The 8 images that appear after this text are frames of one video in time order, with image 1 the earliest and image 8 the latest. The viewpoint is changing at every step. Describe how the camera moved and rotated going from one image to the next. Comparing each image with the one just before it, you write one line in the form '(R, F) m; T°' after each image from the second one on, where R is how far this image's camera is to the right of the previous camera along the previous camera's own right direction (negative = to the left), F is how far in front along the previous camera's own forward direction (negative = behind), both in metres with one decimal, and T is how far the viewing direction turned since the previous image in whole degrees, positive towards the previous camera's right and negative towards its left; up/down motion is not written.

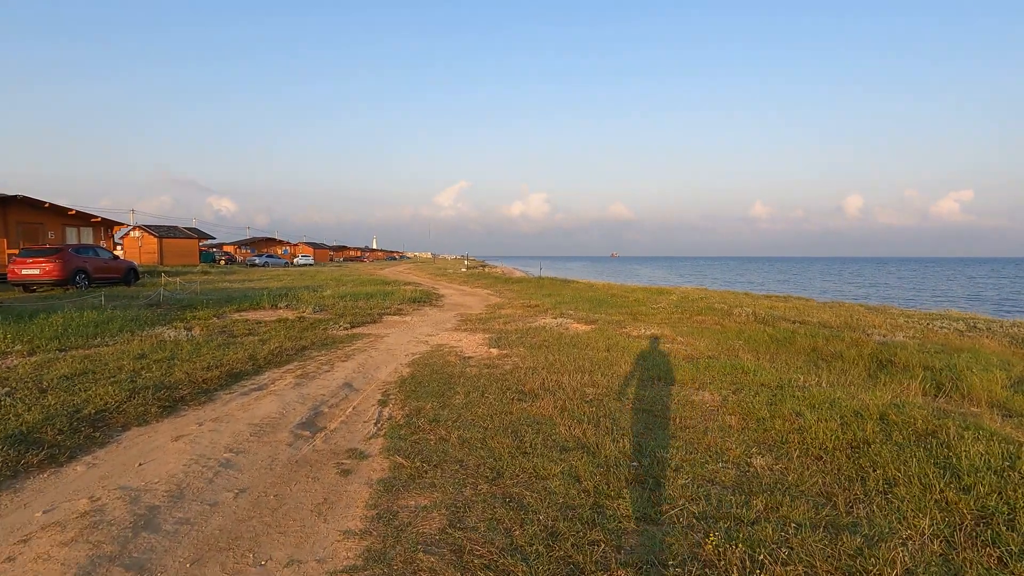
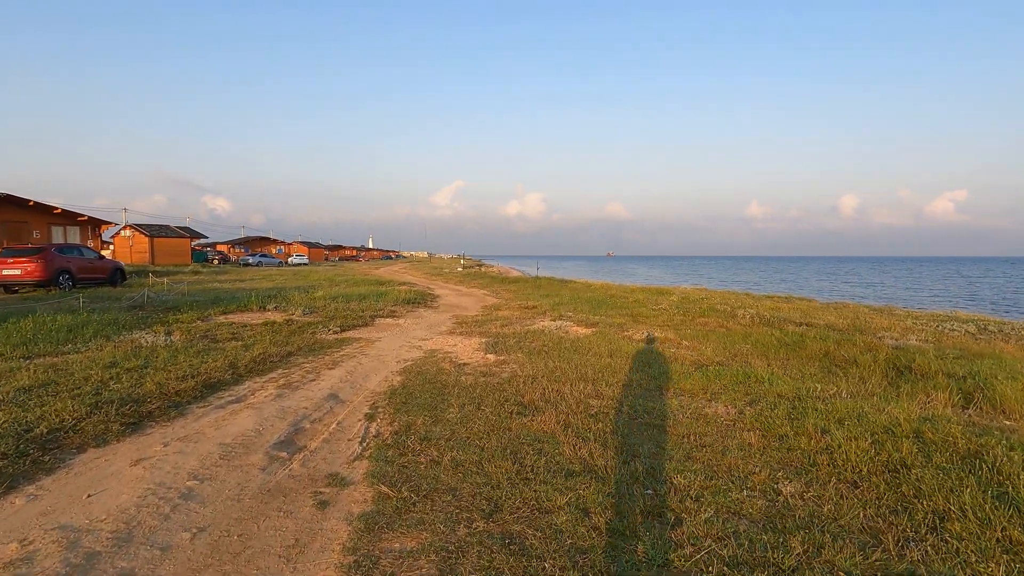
(0.0, +0.5) m; 0°
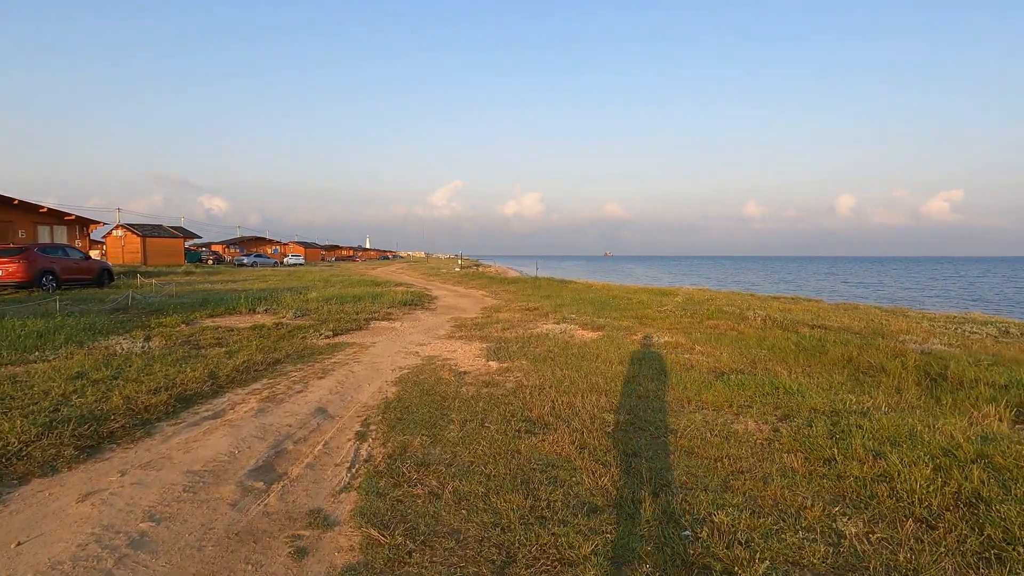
(-0.1, +0.6) m; 0°
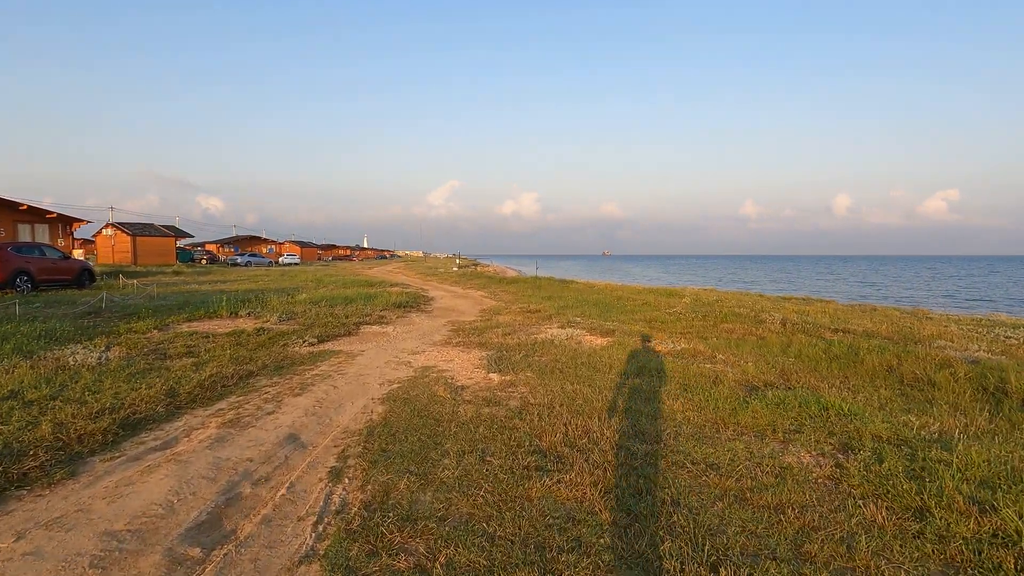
(-0.1, +0.9) m; 0°
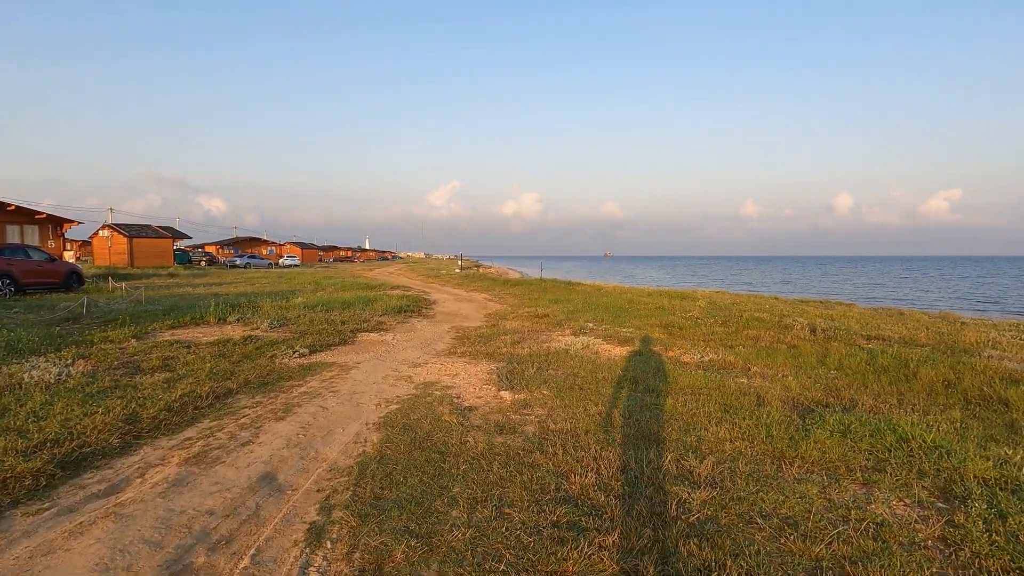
(-0.1, +0.9) m; 0°
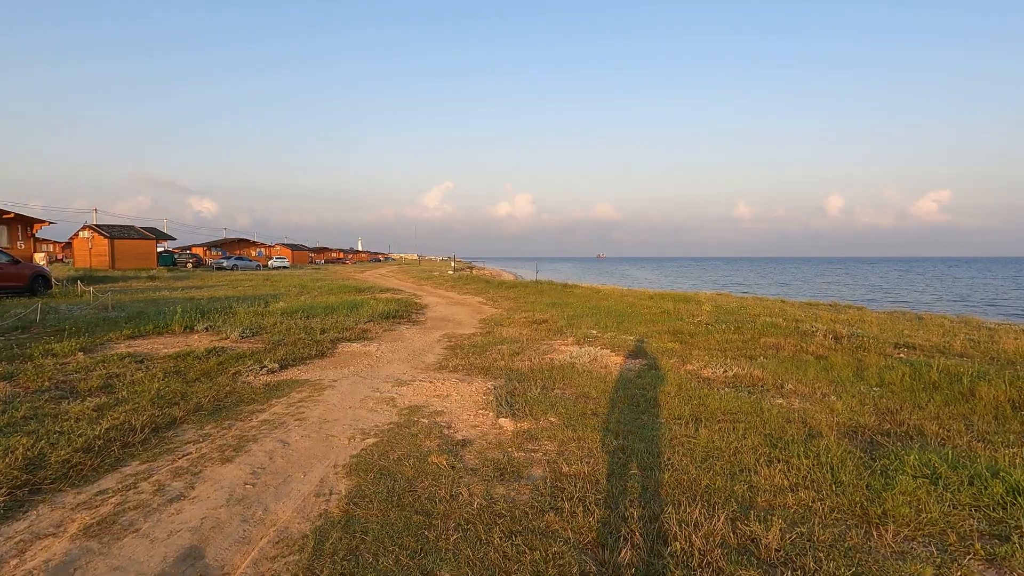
(-0.1, +1.0) m; +1°
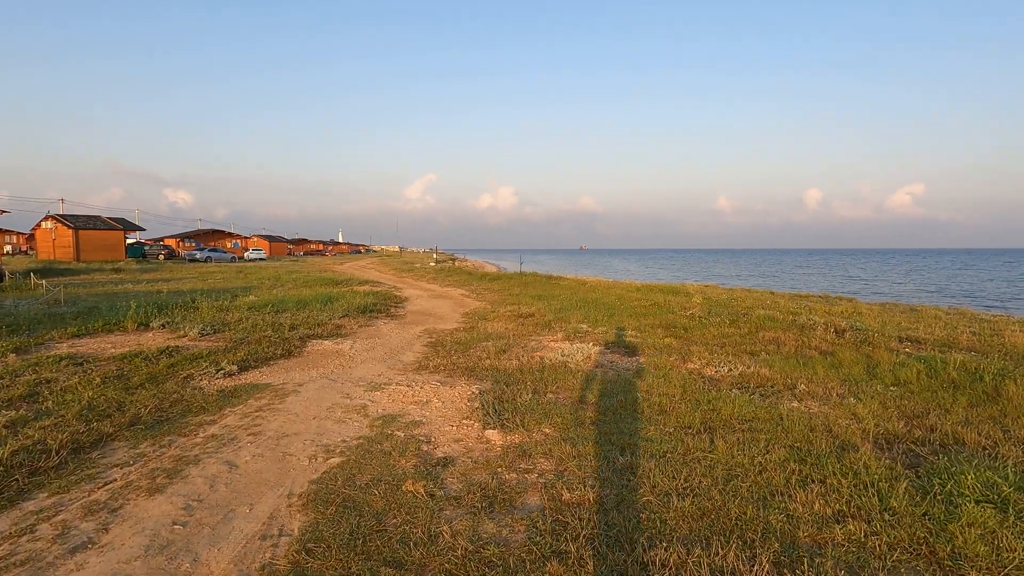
(-0.1, +0.7) m; +2°
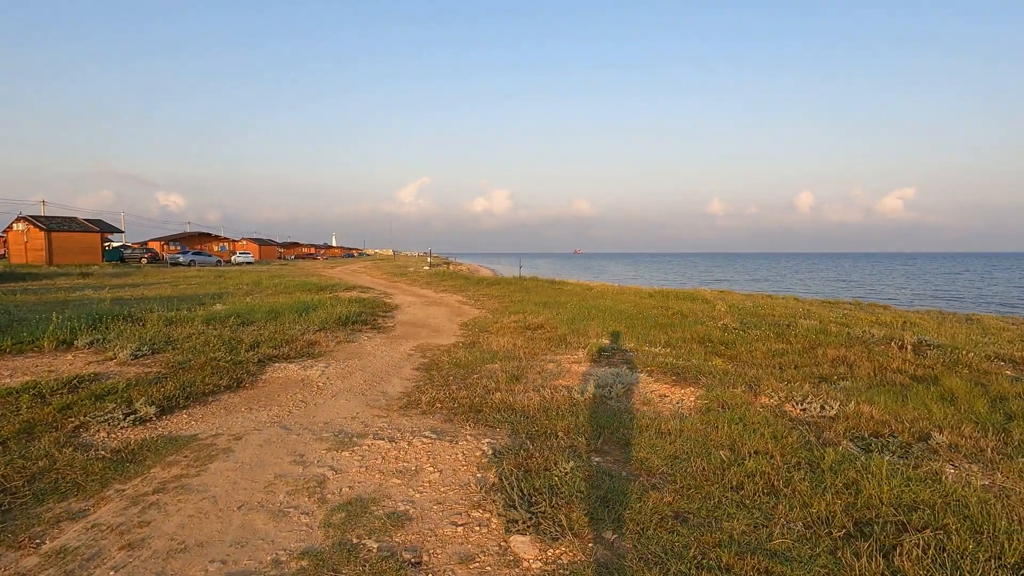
(-0.3, +1.8) m; +1°
